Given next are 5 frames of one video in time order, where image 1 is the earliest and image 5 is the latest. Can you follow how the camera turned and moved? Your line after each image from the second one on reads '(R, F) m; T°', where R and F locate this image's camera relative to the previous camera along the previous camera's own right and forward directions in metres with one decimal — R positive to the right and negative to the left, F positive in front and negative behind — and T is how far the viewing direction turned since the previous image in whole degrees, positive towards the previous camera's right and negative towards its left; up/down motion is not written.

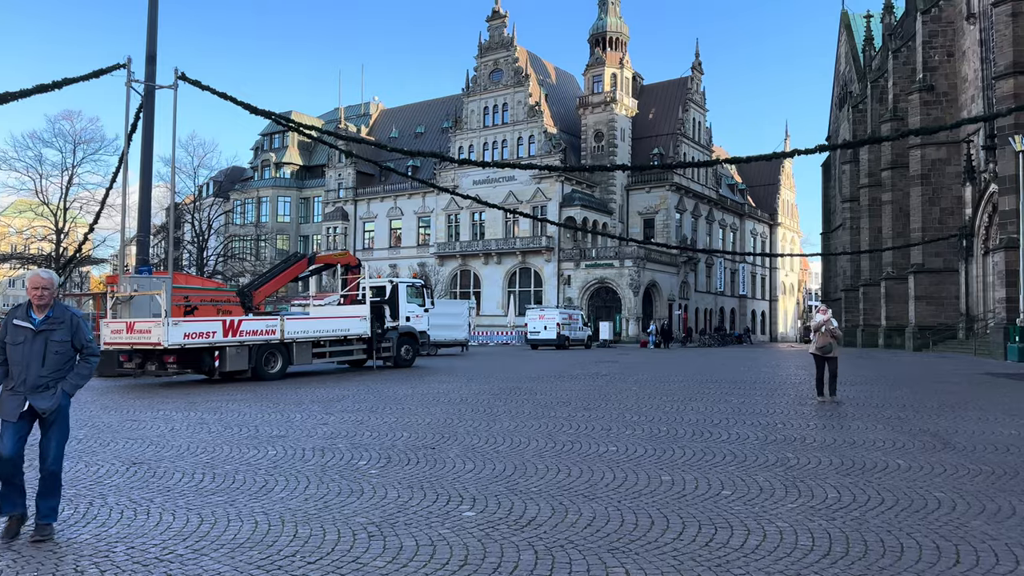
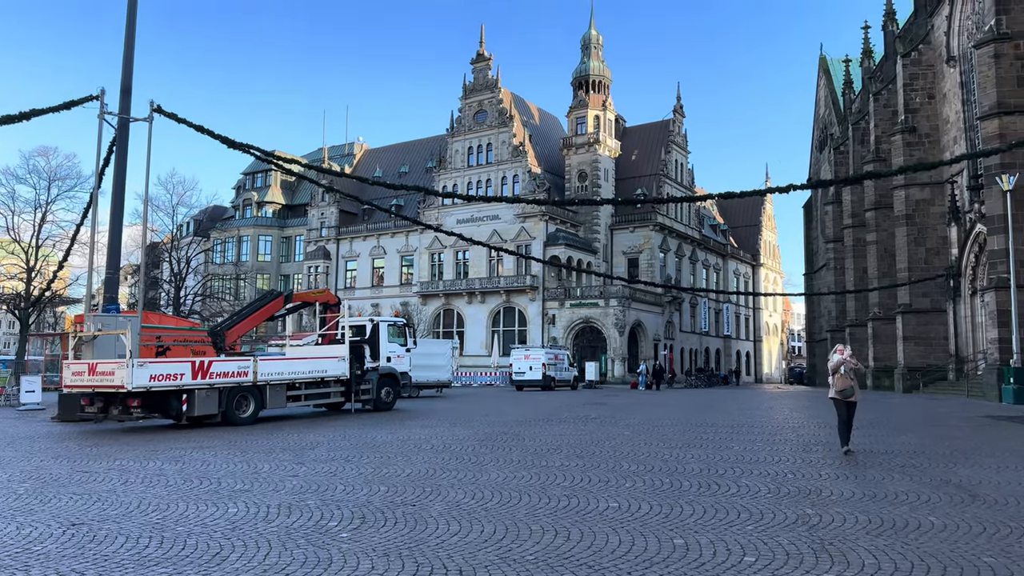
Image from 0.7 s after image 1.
(-0.1, +0.6) m; +1°
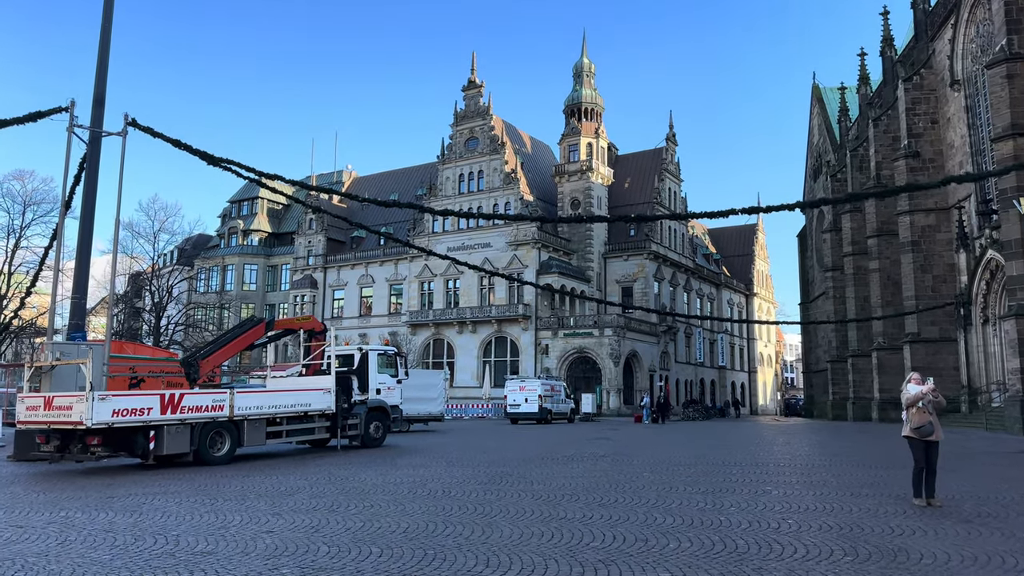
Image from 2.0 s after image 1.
(-0.3, +1.2) m; +1°
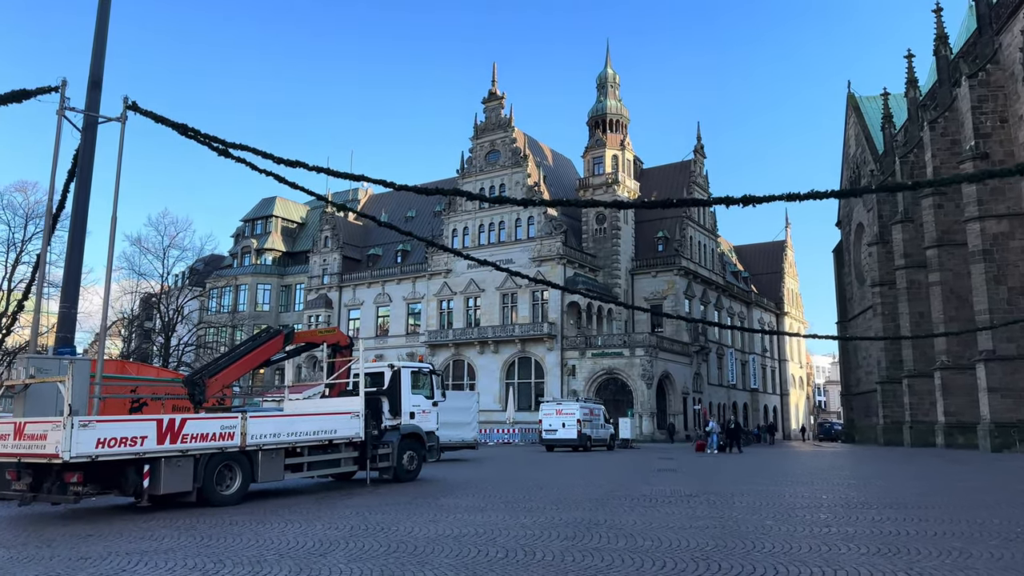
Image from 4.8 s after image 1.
(-0.9, +2.3) m; -1°
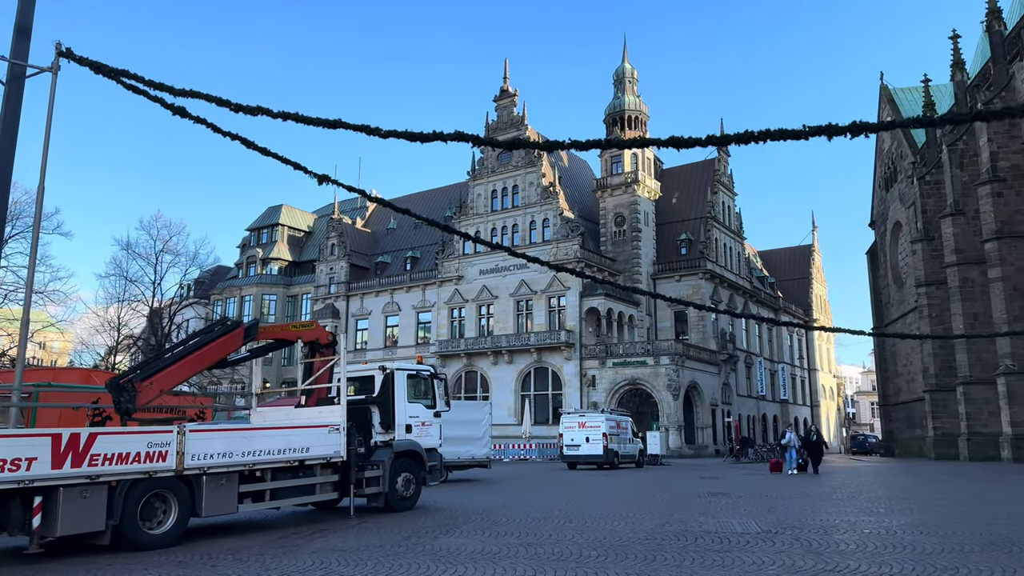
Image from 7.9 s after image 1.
(-0.1, +2.8) m; -1°
